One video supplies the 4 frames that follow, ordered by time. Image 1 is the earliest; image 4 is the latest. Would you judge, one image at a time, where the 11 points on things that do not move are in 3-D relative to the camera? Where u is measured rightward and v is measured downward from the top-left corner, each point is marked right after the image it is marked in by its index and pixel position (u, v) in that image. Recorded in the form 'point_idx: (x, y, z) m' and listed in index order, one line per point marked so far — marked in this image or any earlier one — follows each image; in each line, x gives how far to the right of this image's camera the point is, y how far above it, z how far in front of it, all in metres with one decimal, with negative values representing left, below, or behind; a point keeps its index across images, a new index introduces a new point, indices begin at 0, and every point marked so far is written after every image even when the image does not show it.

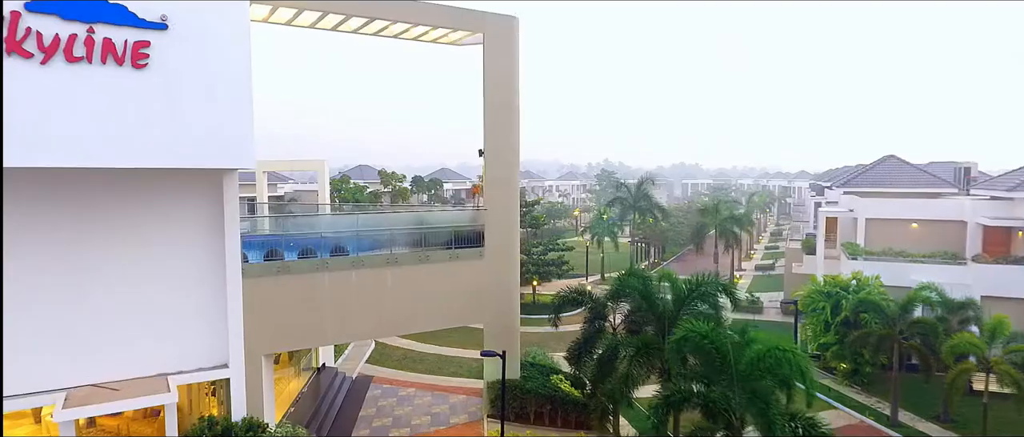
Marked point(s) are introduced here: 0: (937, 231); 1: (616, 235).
0: (+8.0, -0.2, +10.5) m
1: (+2.9, -0.5, +16.2) m
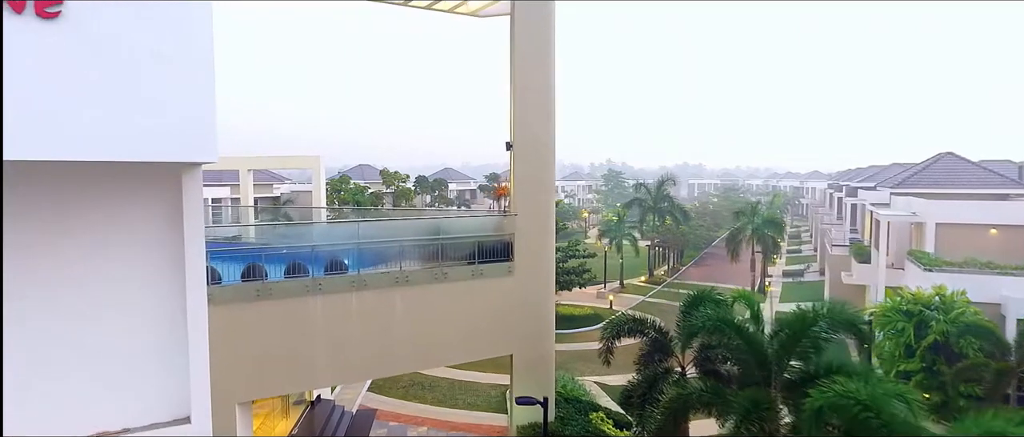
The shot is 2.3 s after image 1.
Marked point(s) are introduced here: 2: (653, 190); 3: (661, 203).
0: (+8.3, -0.3, +9.5) m
1: (+3.2, -0.5, +15.1) m
2: (+3.7, +0.8, +15.1) m
3: (+3.9, +0.4, +15.1) m
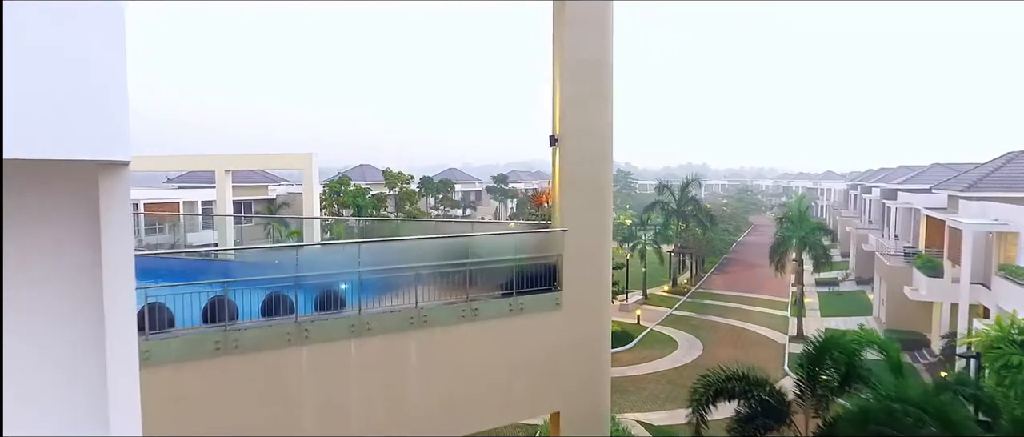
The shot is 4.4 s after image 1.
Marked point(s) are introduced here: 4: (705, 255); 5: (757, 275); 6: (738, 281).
0: (+8.7, -0.4, +8.3) m
1: (+3.5, -0.6, +14.0) m
2: (+4.1, +0.6, +14.0) m
3: (+4.3, +0.3, +14.0) m
4: (+4.6, -0.9, +13.4) m
5: (+5.3, -1.2, +12.1) m
6: (+5.1, -1.4, +12.3) m
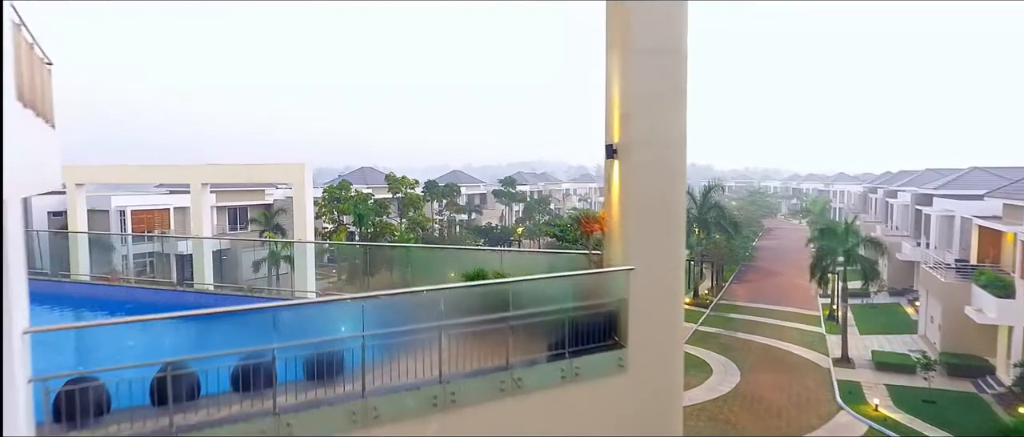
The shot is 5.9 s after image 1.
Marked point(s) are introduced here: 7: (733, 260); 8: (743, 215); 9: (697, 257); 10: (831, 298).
0: (+8.9, -0.6, +7.5) m
1: (+3.8, -0.8, +13.1) m
2: (+4.3, +0.5, +13.1) m
3: (+4.5, +0.1, +13.1) m
4: (+4.9, -1.0, +12.5) m
5: (+5.5, -1.4, +11.3) m
6: (+5.3, -1.5, +11.4) m
7: (+5.0, -1.0, +12.4) m
8: (+5.2, -0.1, +12.5) m
9: (+4.3, -0.9, +12.9) m
10: (+6.4, -1.6, +10.8) m
